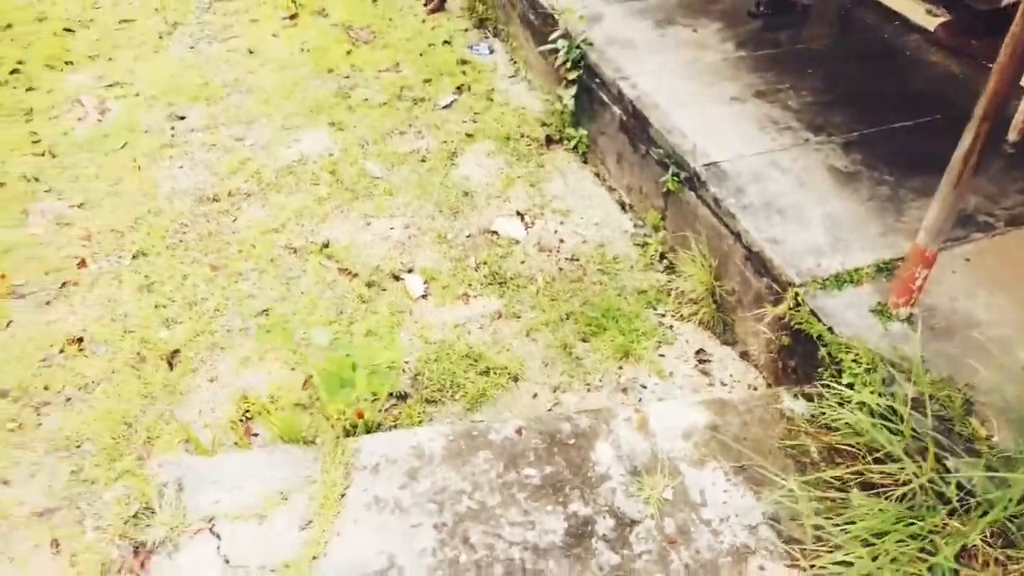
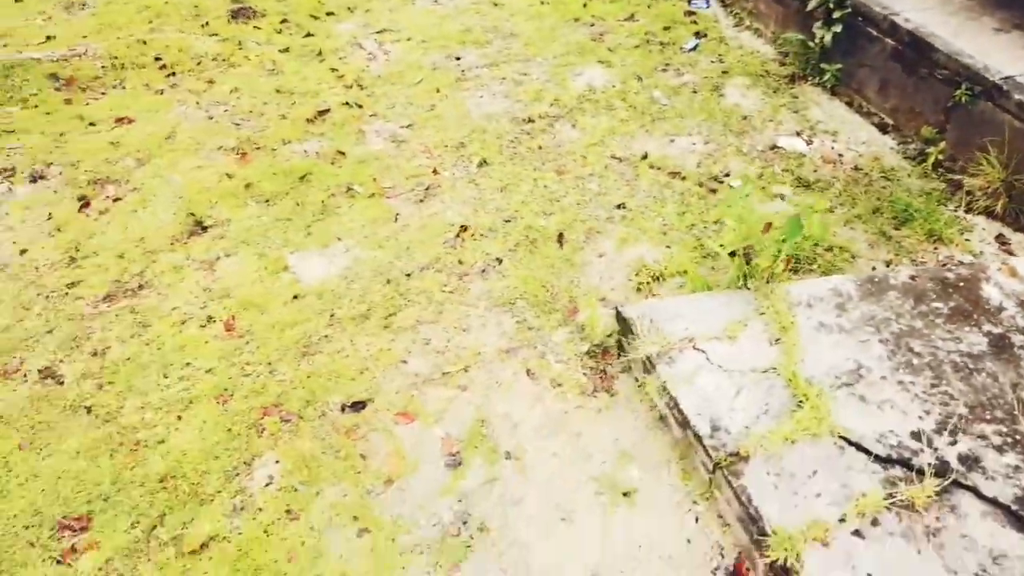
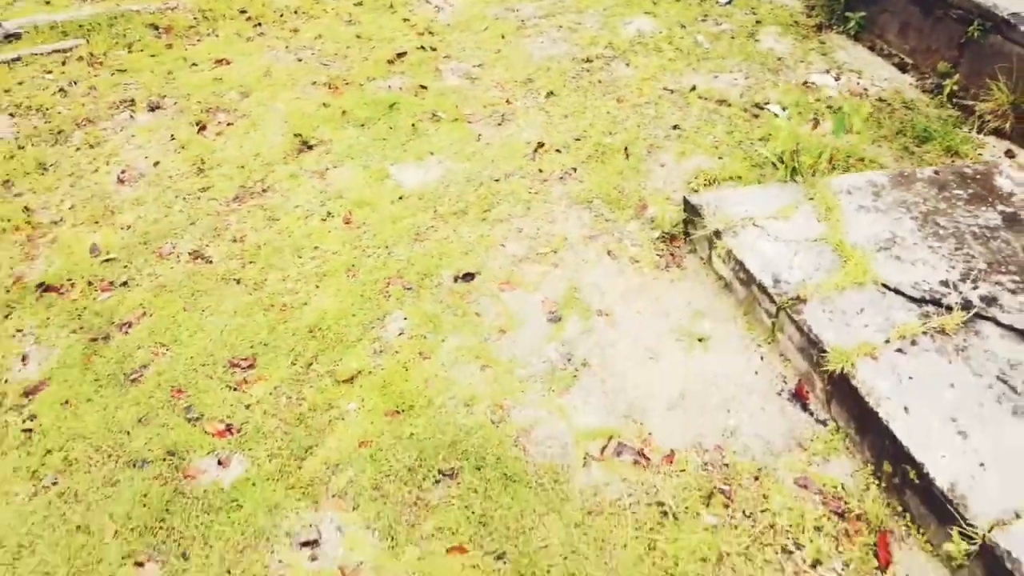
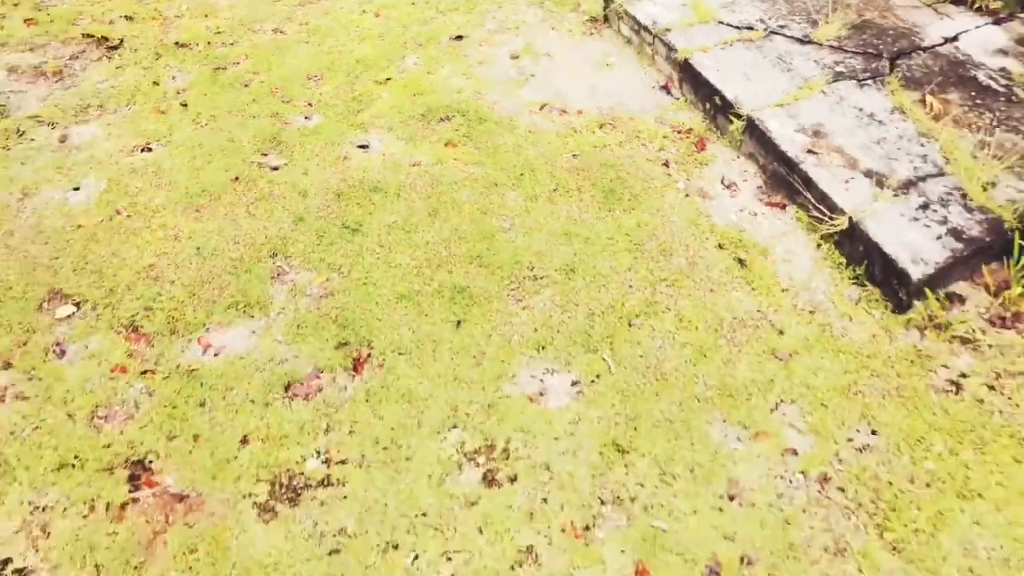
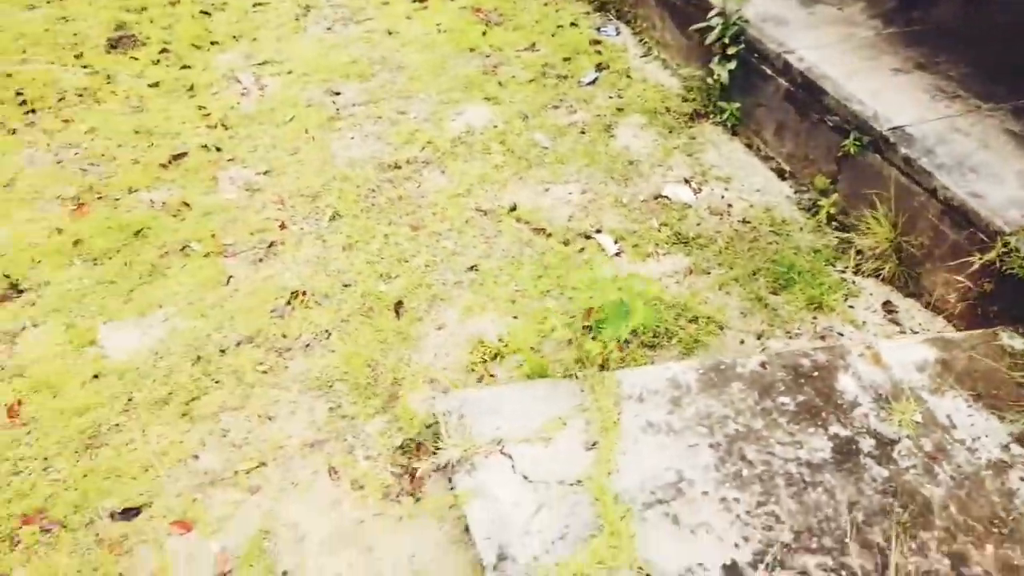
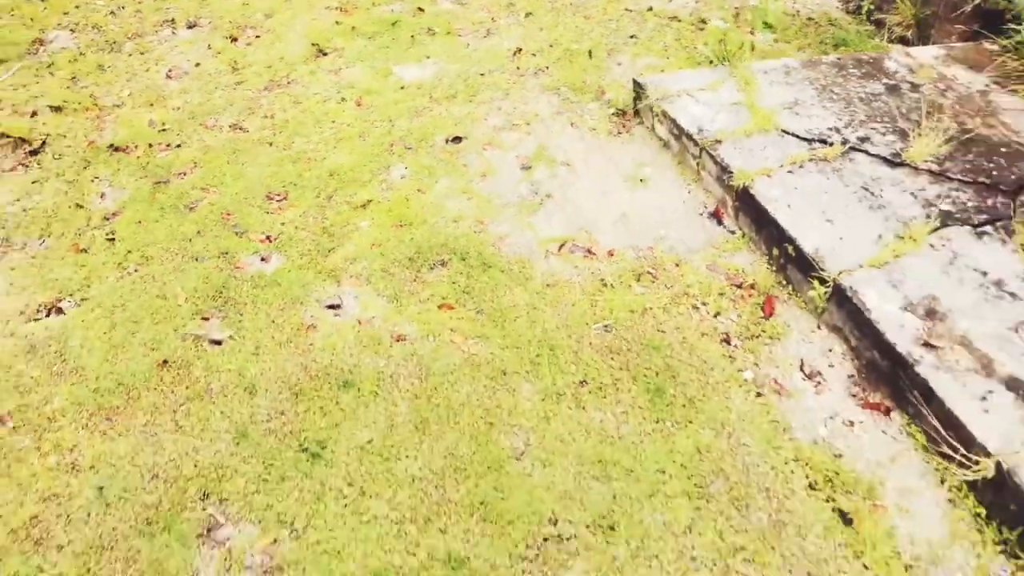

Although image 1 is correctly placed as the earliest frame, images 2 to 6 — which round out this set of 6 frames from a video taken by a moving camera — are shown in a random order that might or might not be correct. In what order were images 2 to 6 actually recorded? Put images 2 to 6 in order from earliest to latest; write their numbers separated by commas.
5, 2, 3, 6, 4
